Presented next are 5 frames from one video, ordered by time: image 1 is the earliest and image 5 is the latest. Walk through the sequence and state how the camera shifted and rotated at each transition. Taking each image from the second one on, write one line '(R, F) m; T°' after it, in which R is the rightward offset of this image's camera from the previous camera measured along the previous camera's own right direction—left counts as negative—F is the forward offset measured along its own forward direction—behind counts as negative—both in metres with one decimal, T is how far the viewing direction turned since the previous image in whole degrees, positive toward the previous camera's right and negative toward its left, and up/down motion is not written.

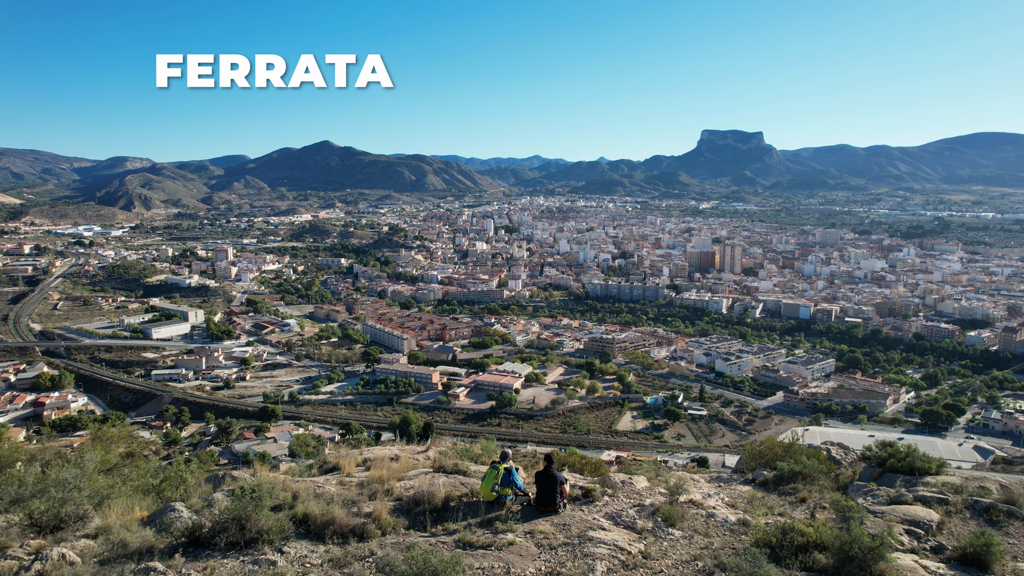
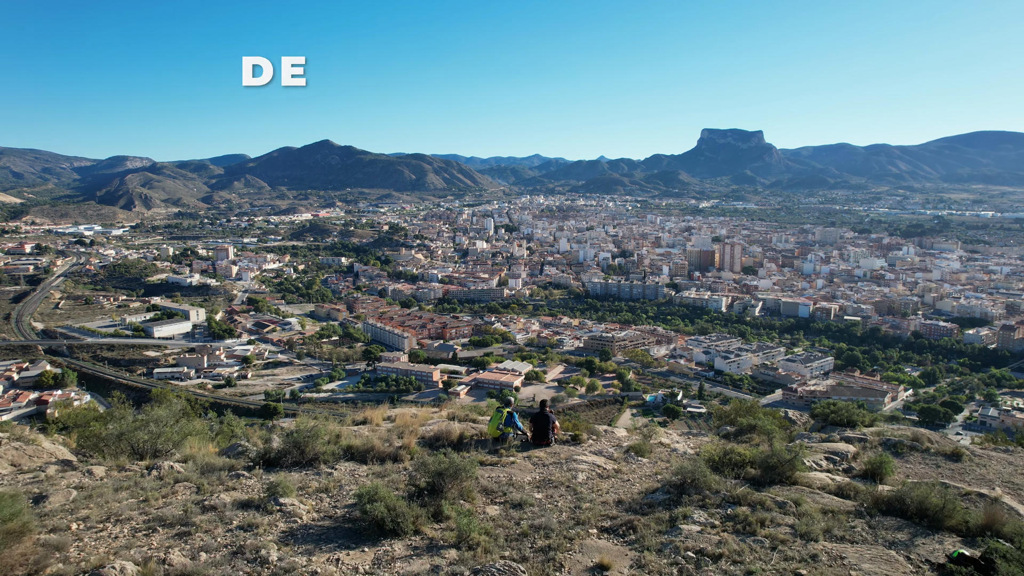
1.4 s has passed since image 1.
(0.0, -0.1) m; 0°
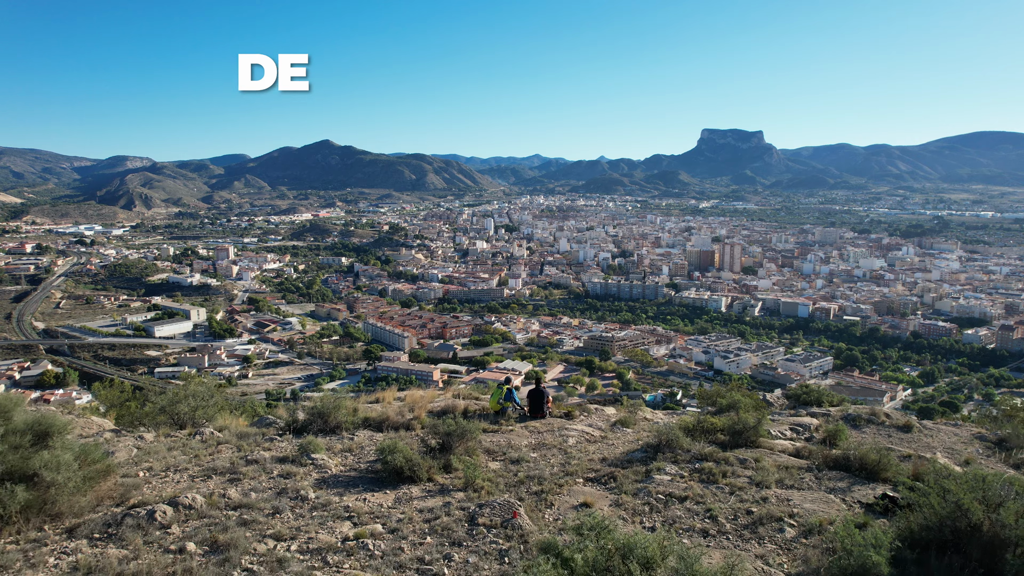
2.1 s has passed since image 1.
(0.0, -0.1) m; 0°
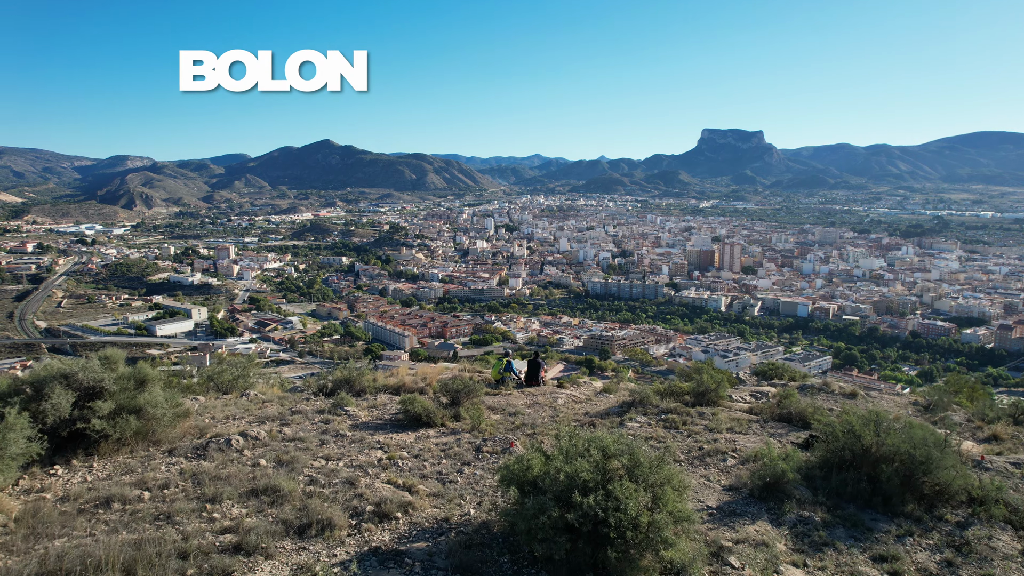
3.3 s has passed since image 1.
(0.0, -0.1) m; 0°
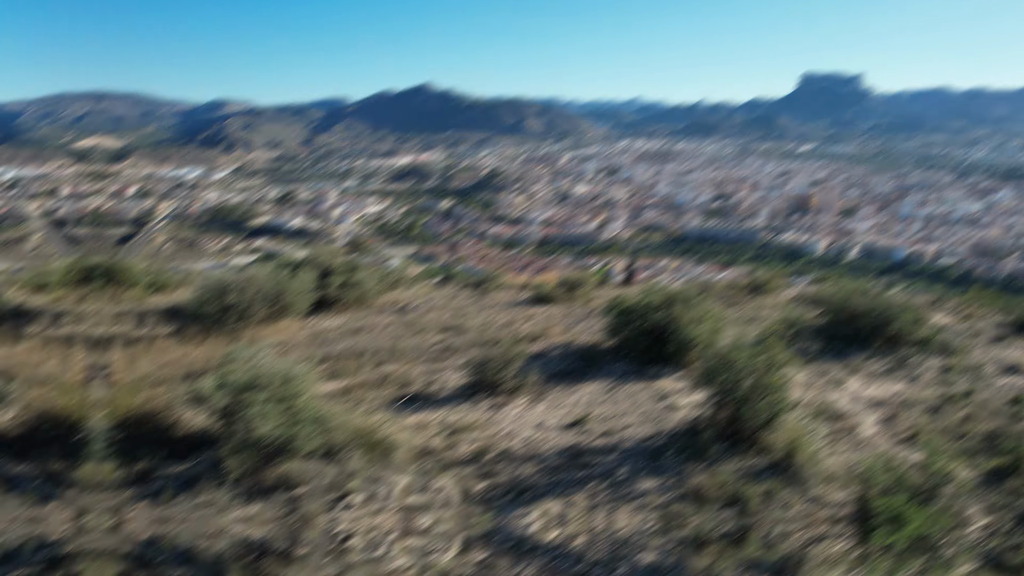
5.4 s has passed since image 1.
(-0.8, -2.5) m; -9°
